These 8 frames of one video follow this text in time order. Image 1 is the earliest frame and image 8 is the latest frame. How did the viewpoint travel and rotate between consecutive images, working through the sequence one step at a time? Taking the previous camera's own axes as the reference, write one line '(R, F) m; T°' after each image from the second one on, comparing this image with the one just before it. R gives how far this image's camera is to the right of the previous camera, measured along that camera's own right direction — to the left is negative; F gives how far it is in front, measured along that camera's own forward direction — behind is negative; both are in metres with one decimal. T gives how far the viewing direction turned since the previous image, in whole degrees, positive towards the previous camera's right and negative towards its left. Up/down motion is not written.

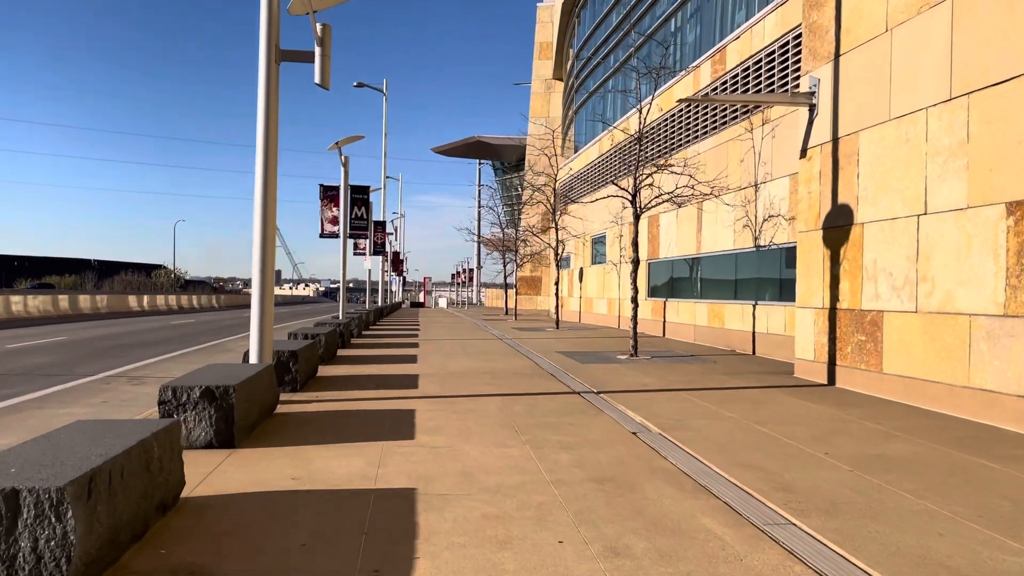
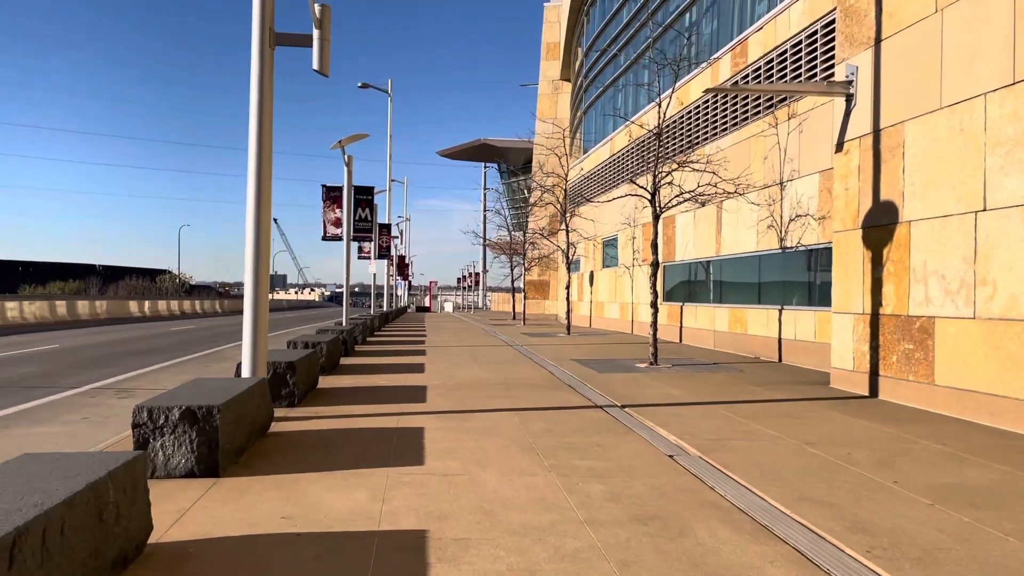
(-0.1, +0.9) m; 0°
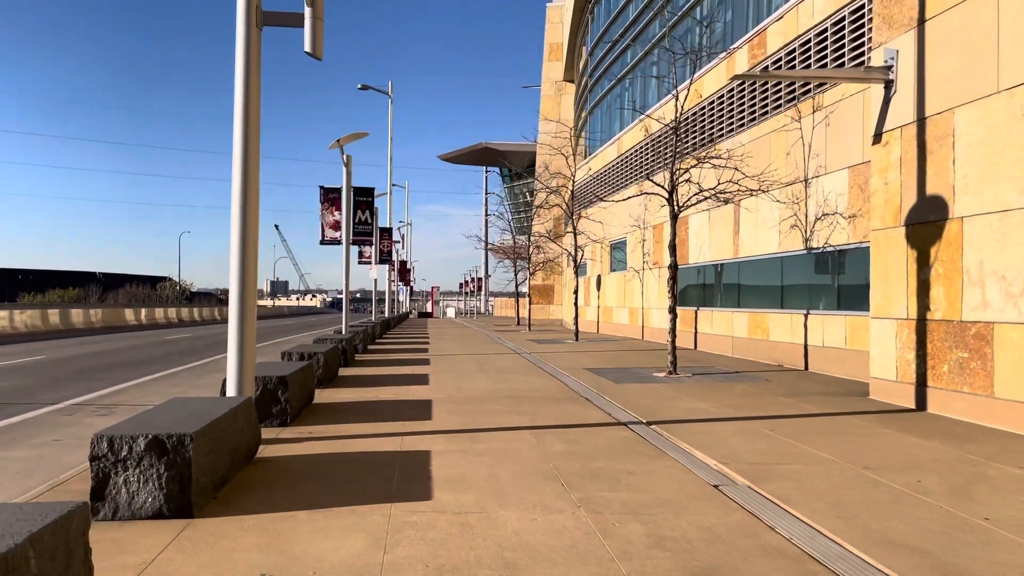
(-0.1, +0.9) m; 0°
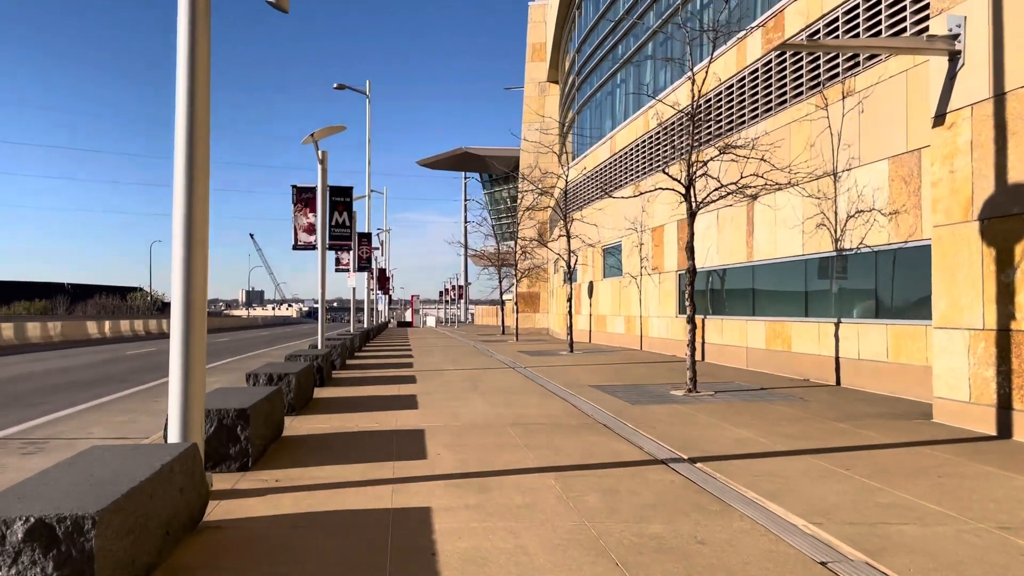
(-0.3, +1.6) m; +1°
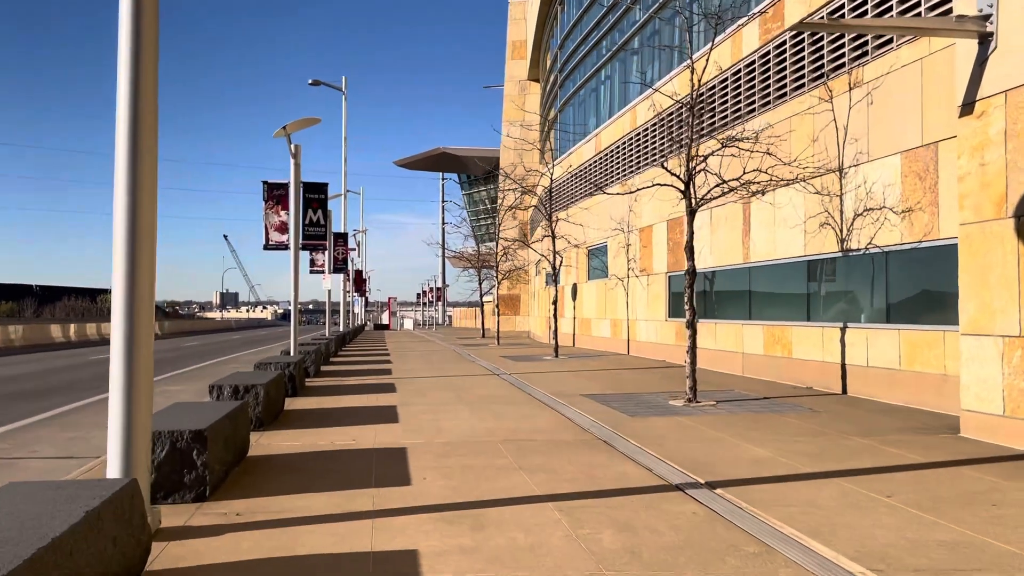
(-0.1, +0.9) m; +2°
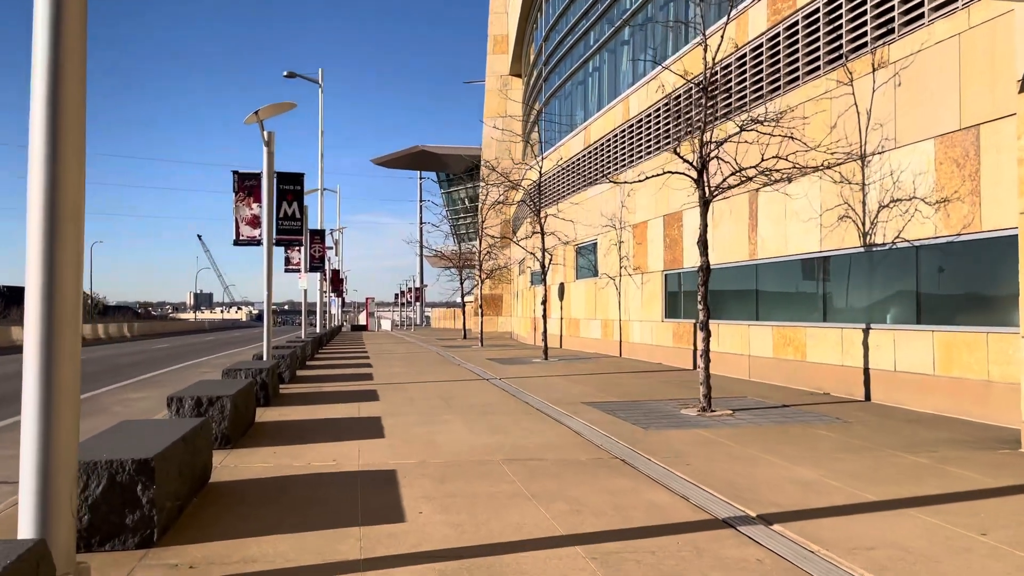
(-0.2, +1.1) m; +2°
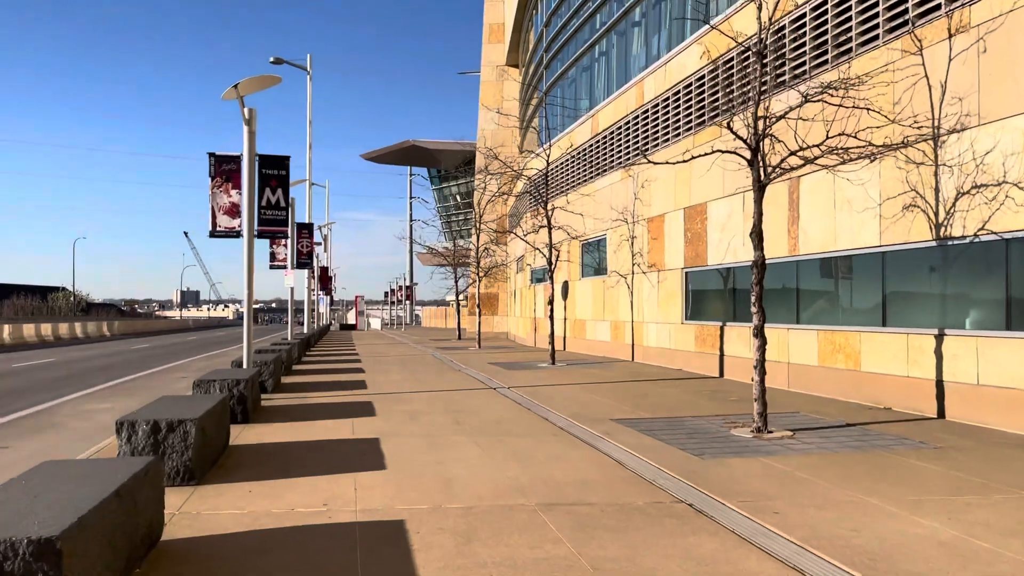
(-0.4, +1.6) m; +1°
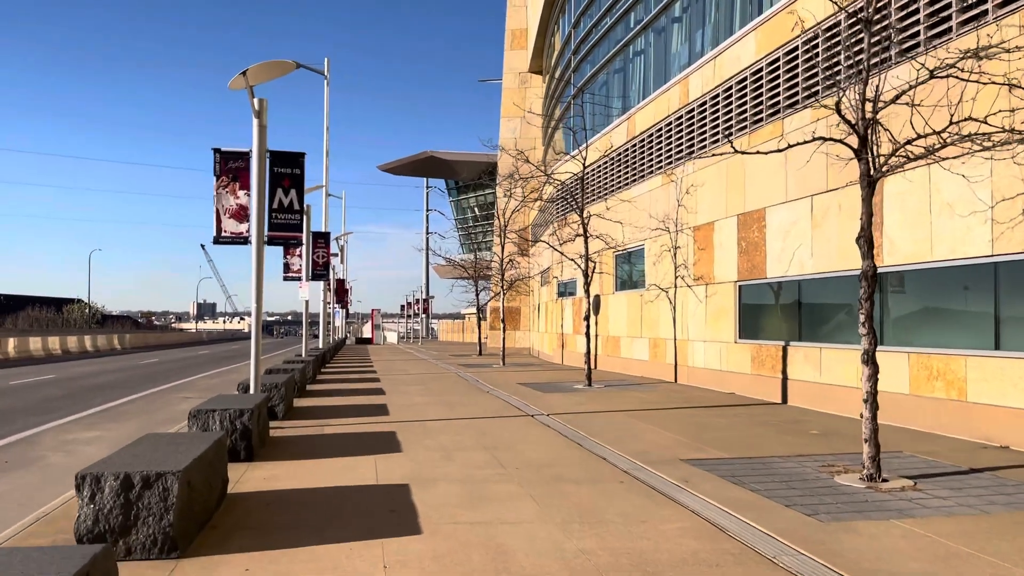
(-0.4, +1.6) m; -1°
